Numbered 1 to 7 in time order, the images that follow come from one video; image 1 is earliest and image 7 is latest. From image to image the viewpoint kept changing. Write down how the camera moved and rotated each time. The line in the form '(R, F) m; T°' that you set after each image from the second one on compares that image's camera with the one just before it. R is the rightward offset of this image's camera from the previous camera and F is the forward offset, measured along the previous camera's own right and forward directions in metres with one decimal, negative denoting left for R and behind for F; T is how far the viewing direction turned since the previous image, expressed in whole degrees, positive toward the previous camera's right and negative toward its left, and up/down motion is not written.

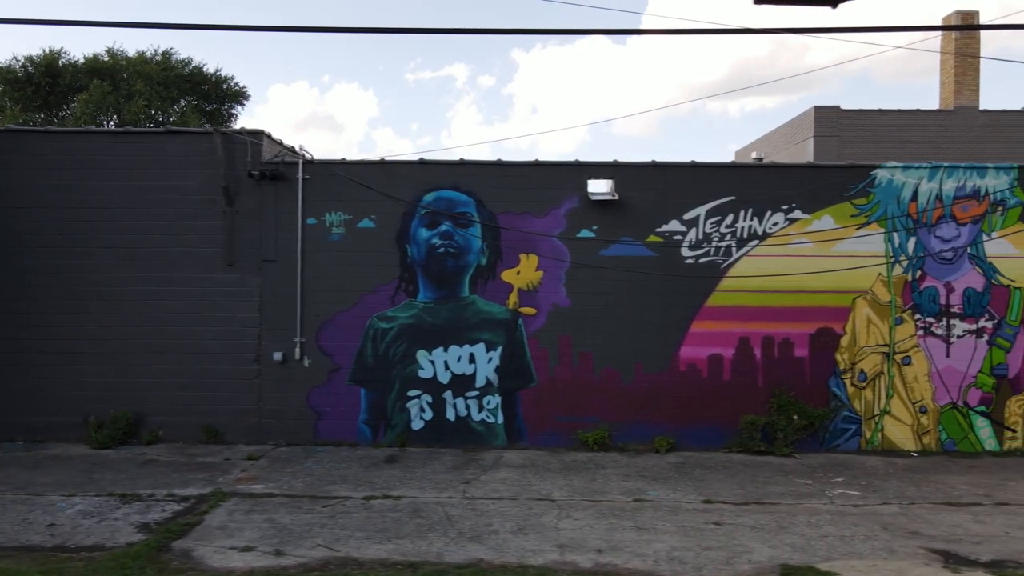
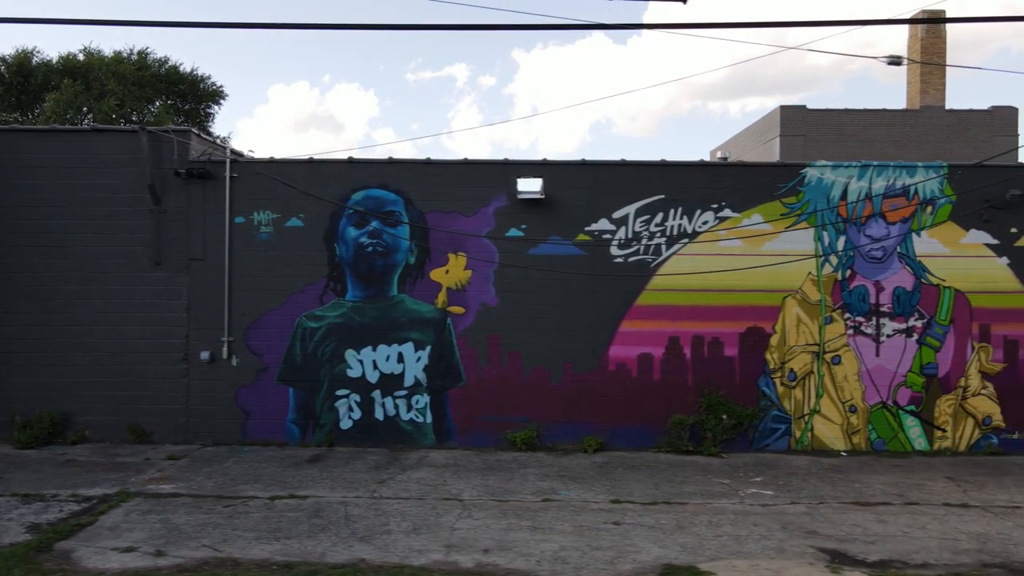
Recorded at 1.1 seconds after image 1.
(+0.7, 0.0) m; 0°
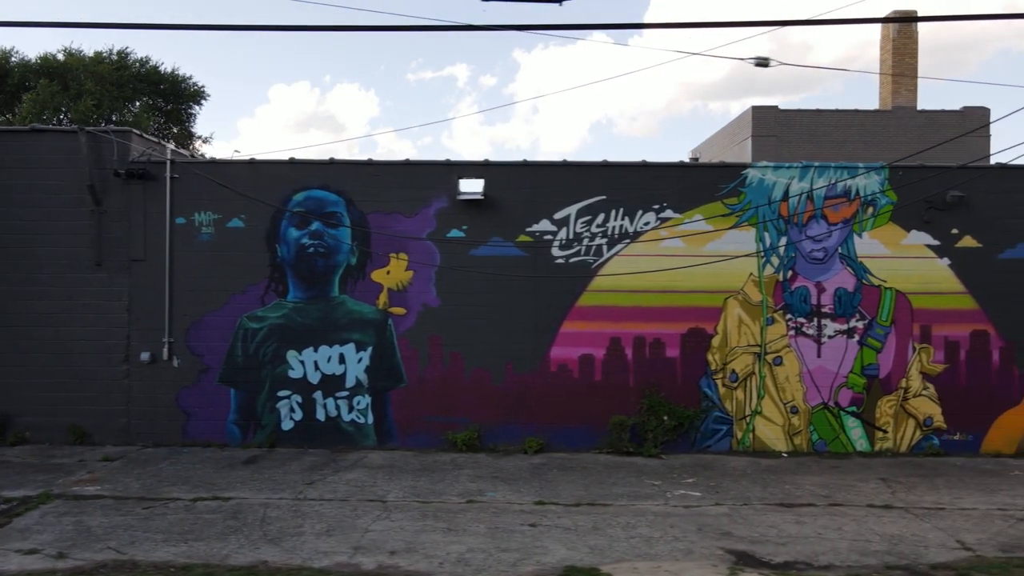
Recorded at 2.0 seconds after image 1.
(+0.6, 0.0) m; 0°
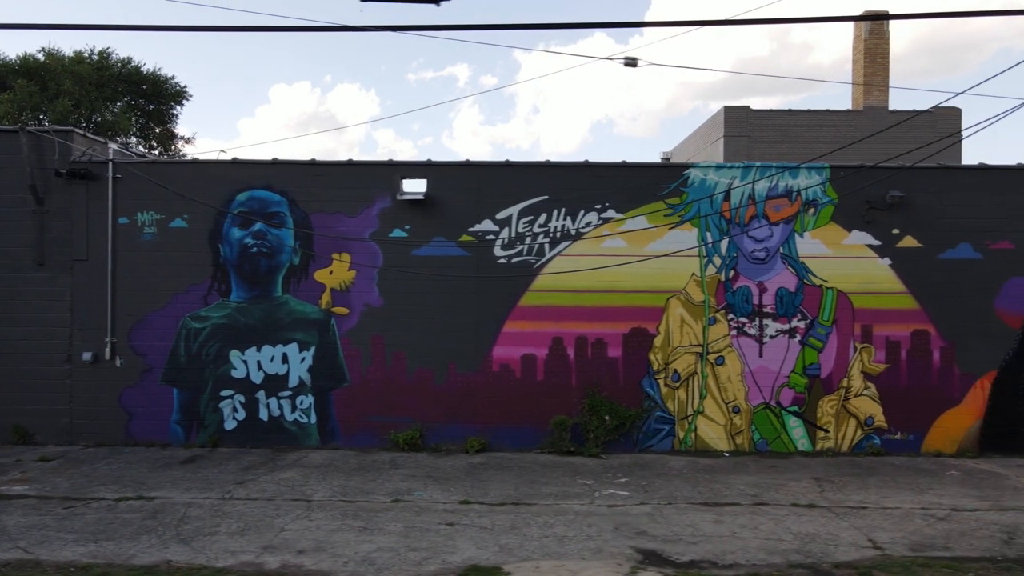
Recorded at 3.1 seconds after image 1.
(+0.5, 0.0) m; 0°
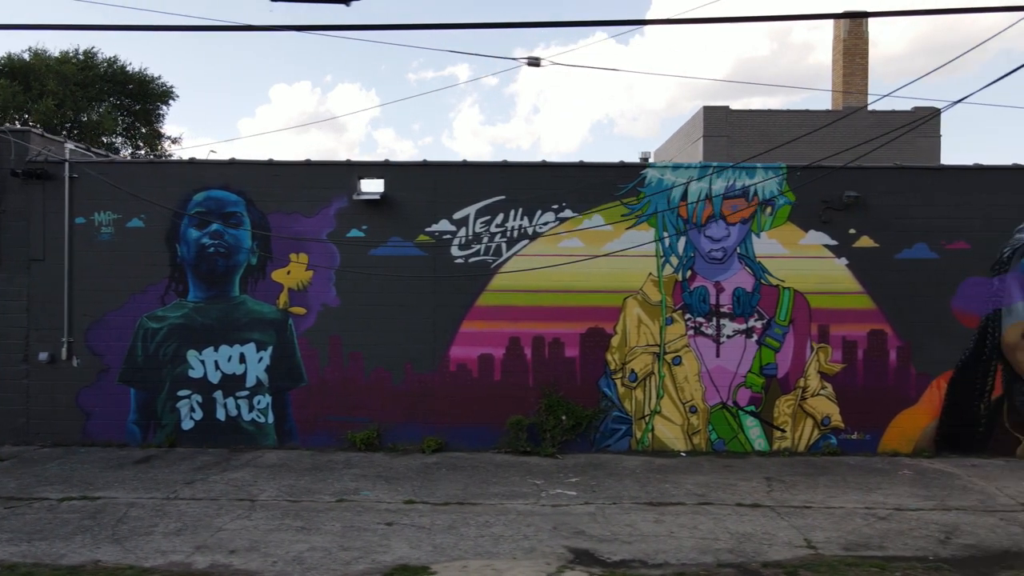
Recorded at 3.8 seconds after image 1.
(+0.4, 0.0) m; 0°
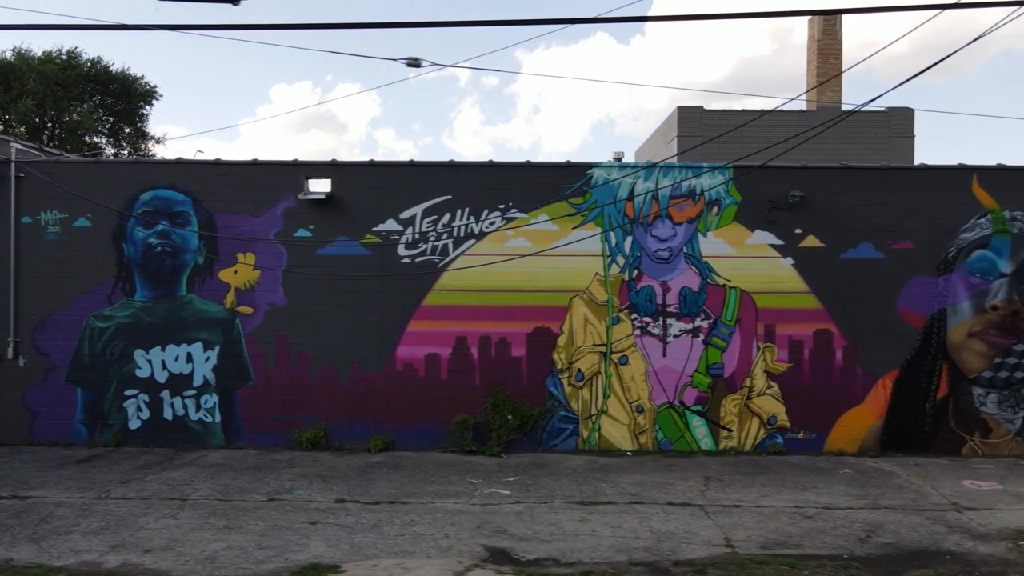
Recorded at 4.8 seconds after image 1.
(+0.5, 0.0) m; 0°
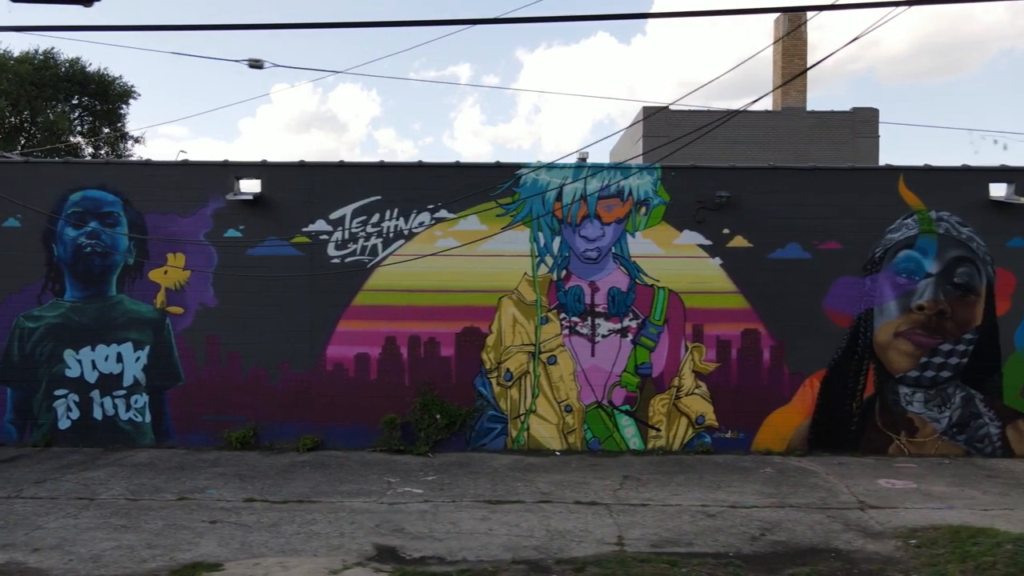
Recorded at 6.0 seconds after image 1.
(+0.7, 0.0) m; 0°
